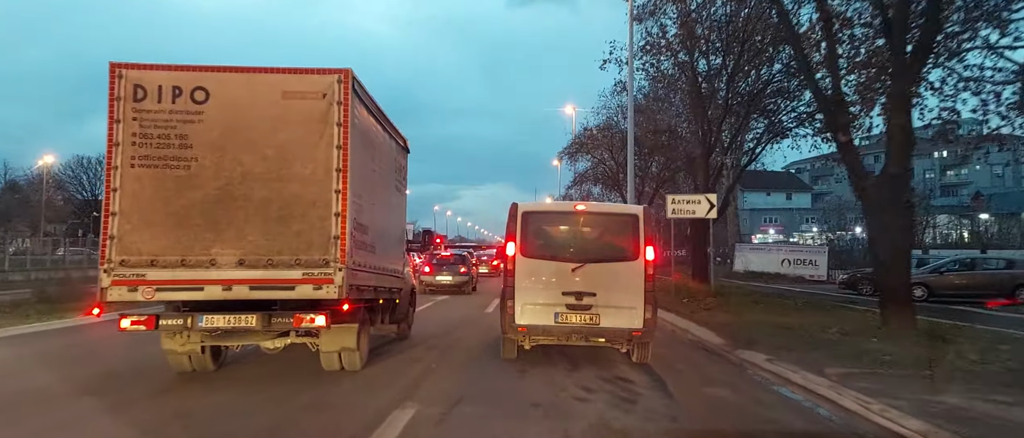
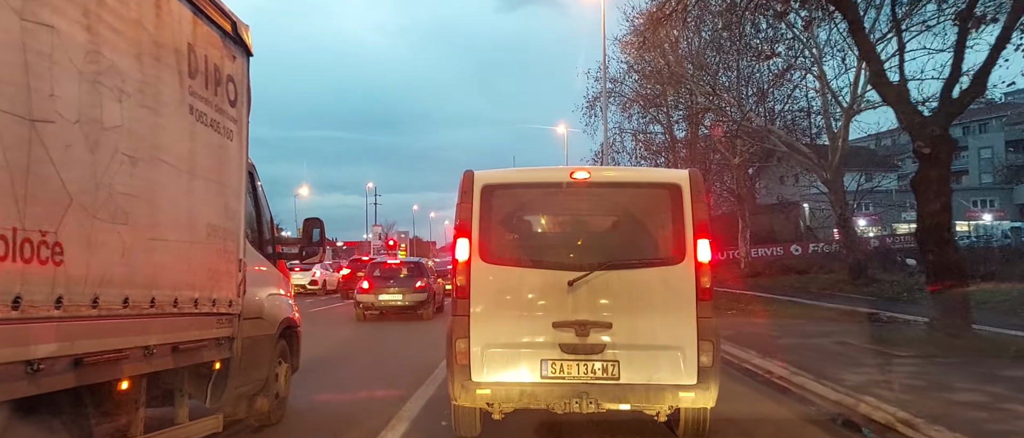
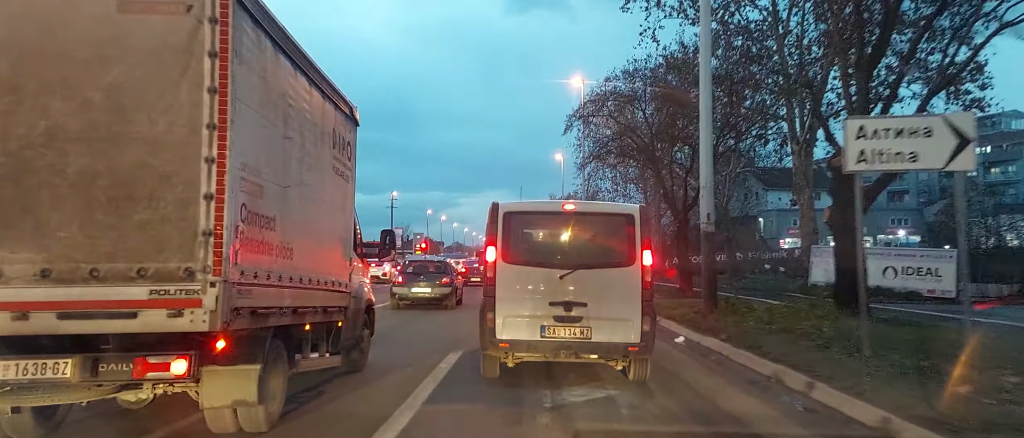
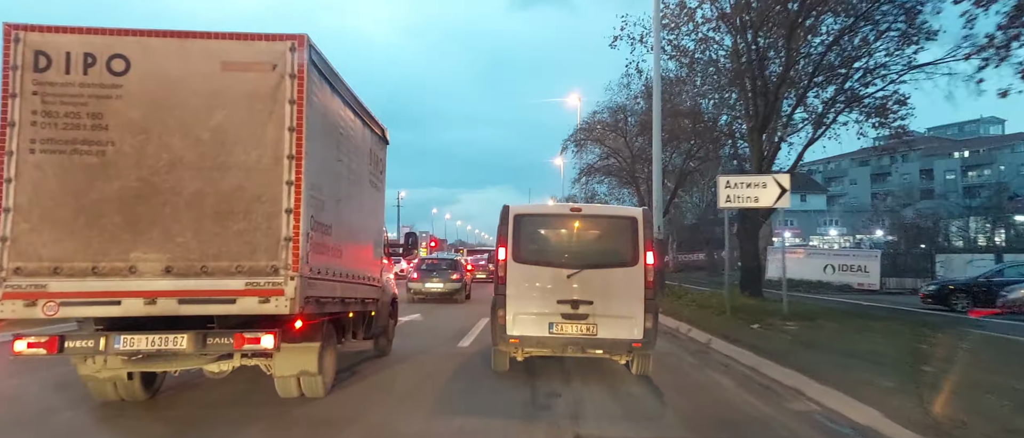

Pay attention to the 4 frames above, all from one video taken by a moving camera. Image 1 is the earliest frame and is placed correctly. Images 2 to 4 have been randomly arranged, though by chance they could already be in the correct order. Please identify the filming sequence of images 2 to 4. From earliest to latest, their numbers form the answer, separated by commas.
4, 3, 2
